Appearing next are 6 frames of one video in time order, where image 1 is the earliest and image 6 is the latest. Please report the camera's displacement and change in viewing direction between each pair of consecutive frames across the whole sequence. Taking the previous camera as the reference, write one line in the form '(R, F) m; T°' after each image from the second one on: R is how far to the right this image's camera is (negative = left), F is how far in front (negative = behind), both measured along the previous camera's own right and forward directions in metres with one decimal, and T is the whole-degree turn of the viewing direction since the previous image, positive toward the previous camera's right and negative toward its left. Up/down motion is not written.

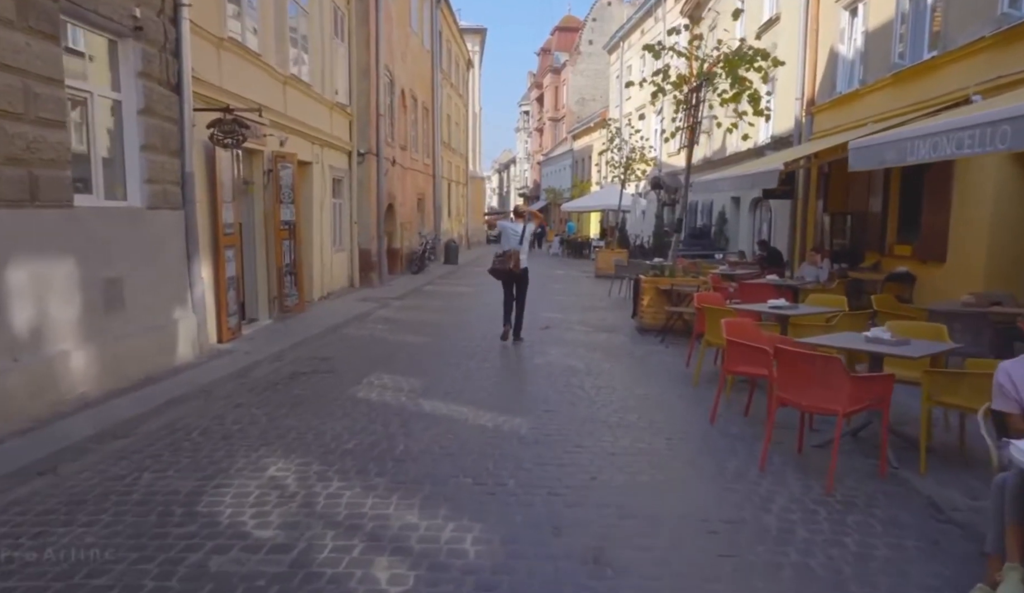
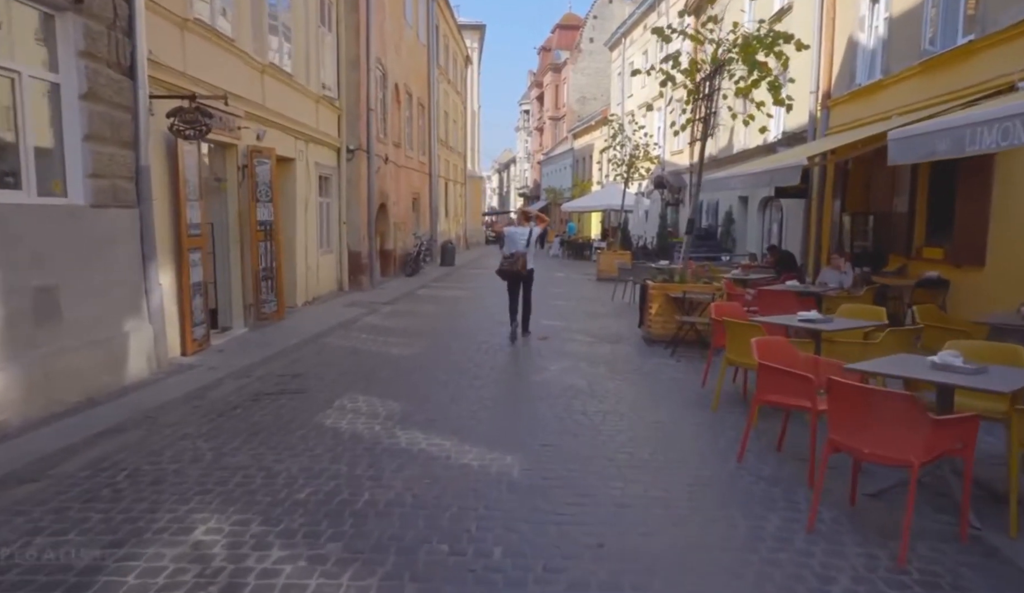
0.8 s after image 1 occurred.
(+0.1, +0.9) m; 0°
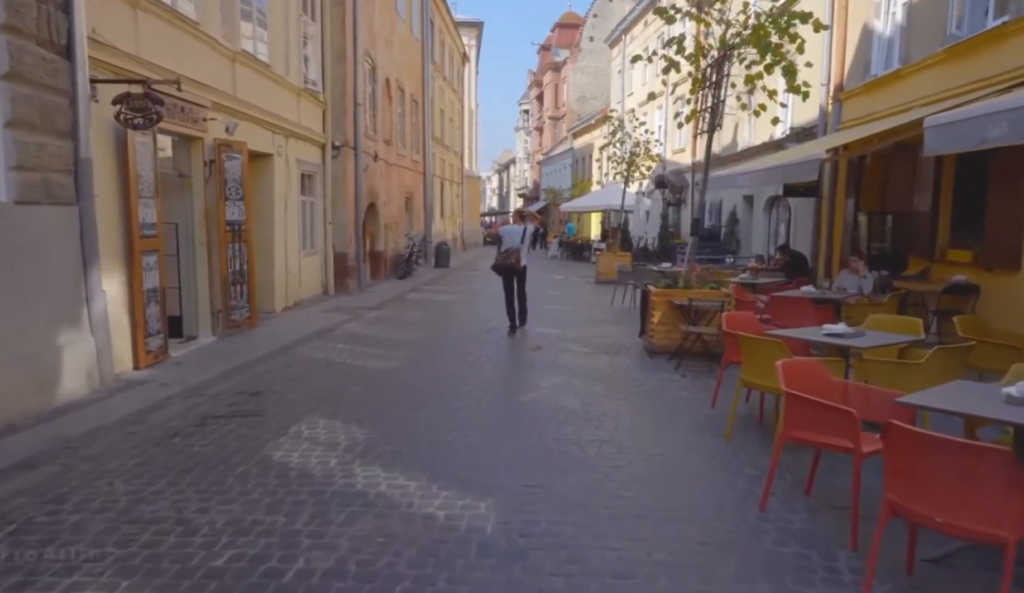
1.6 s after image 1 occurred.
(+0.1, +0.8) m; 0°
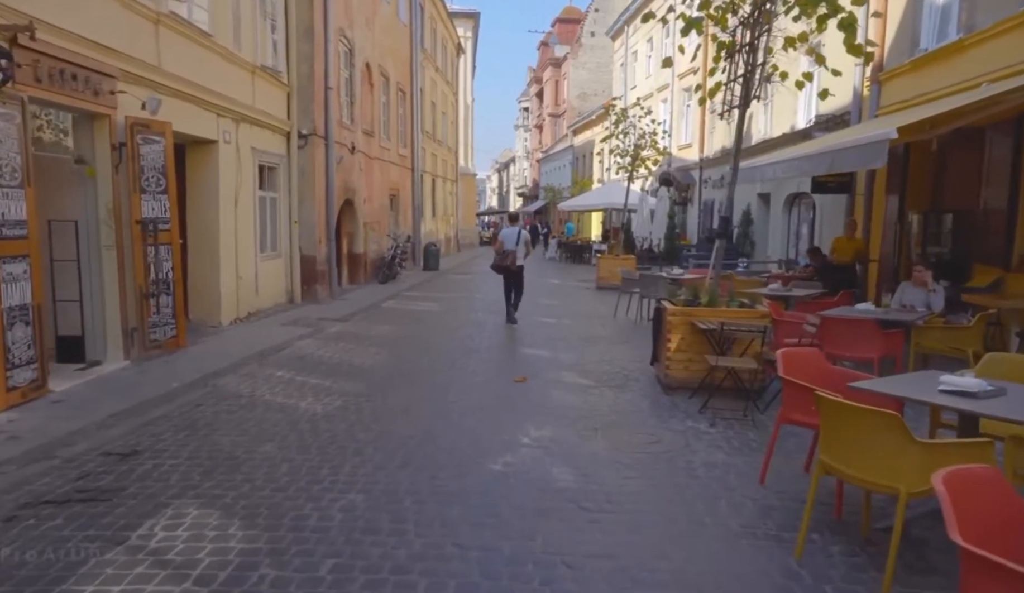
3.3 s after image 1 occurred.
(+0.2, +1.8) m; 0°
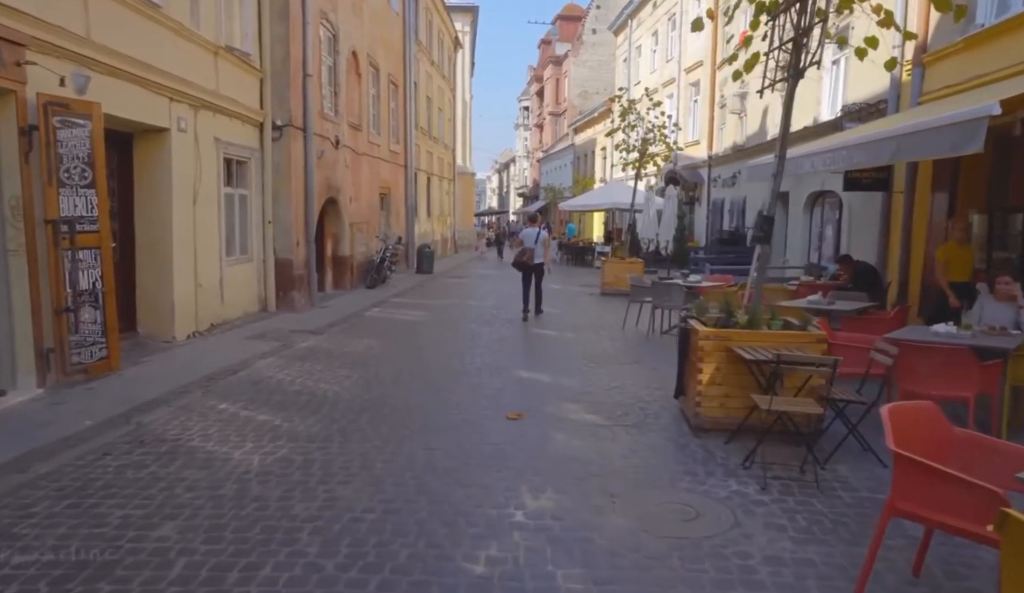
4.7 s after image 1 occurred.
(+0.1, +1.3) m; 0°
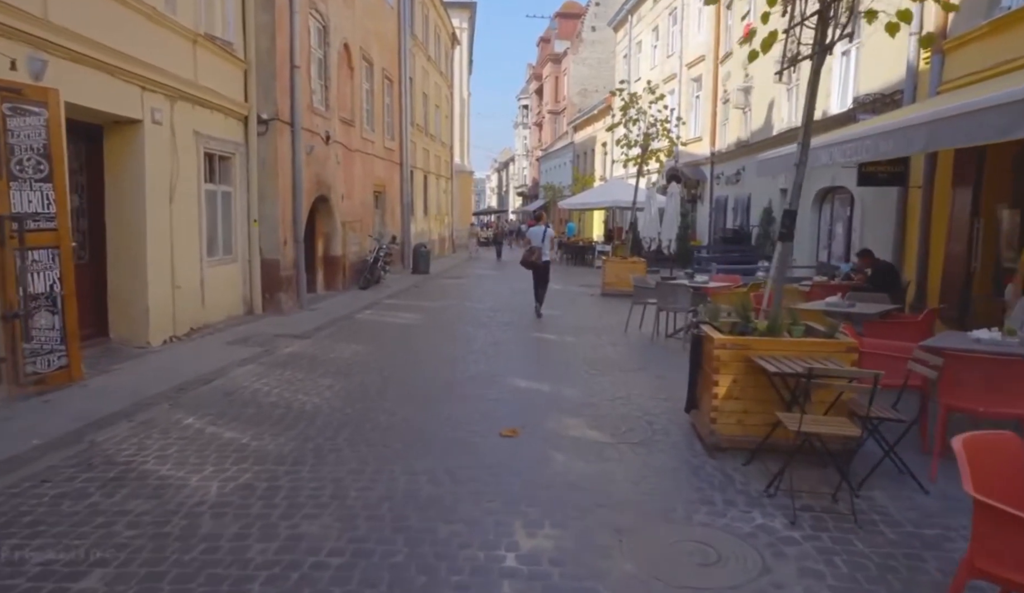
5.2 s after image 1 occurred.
(0.0, +0.6) m; 0°
